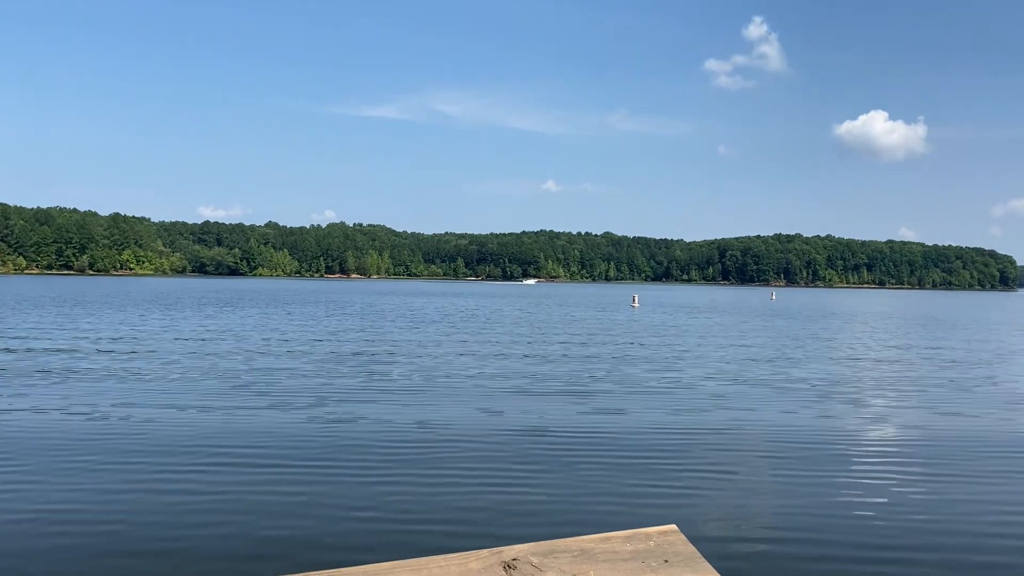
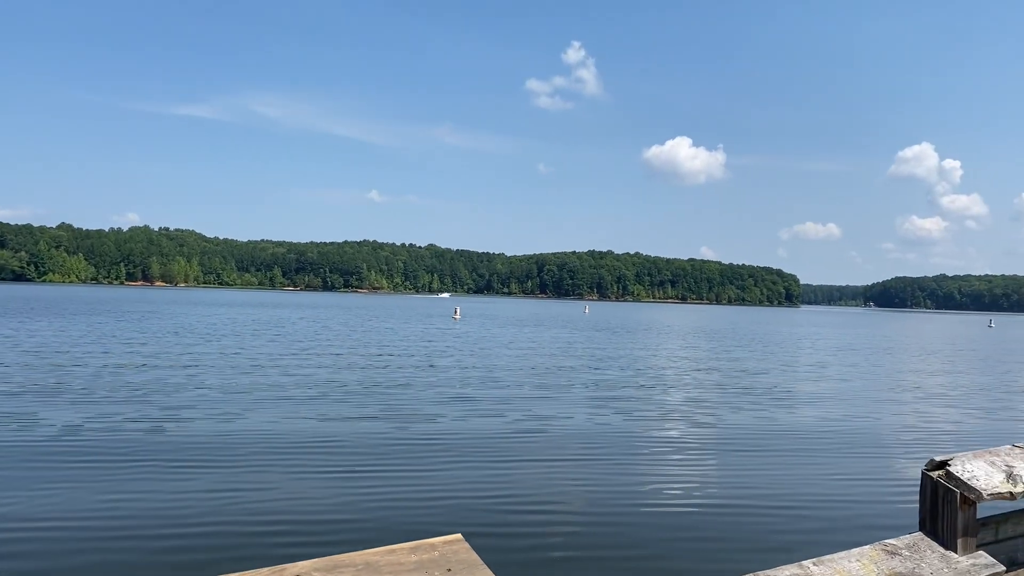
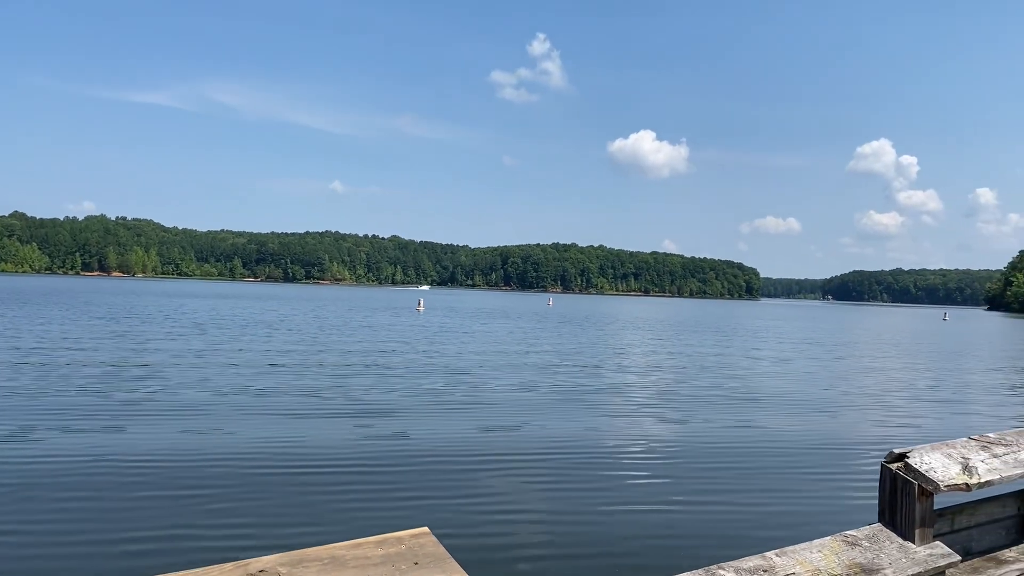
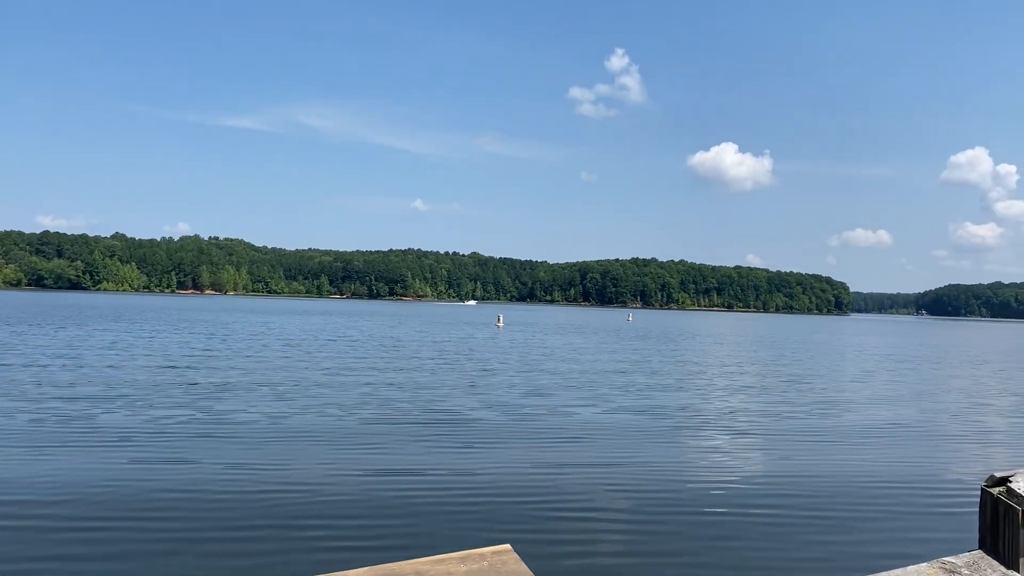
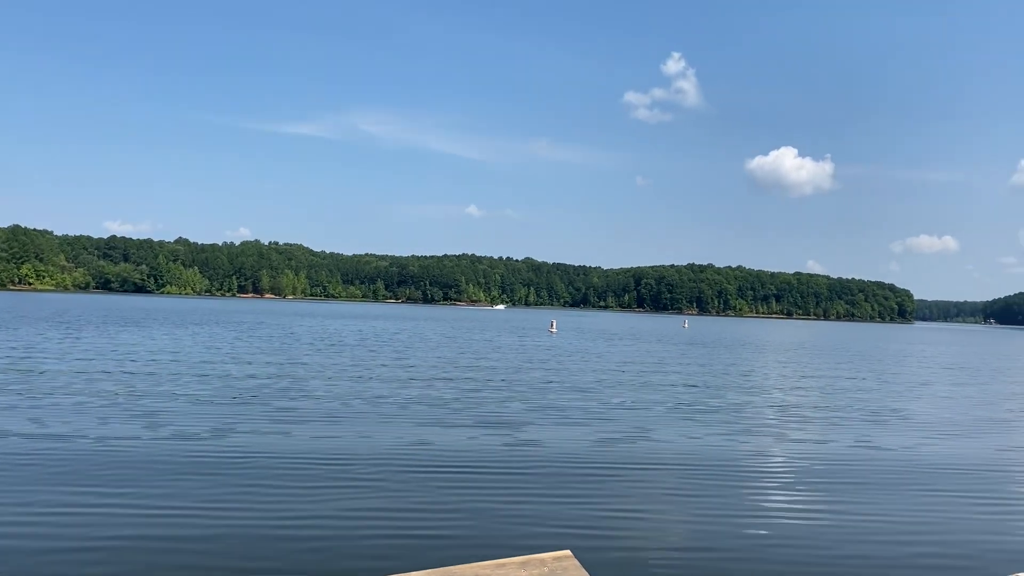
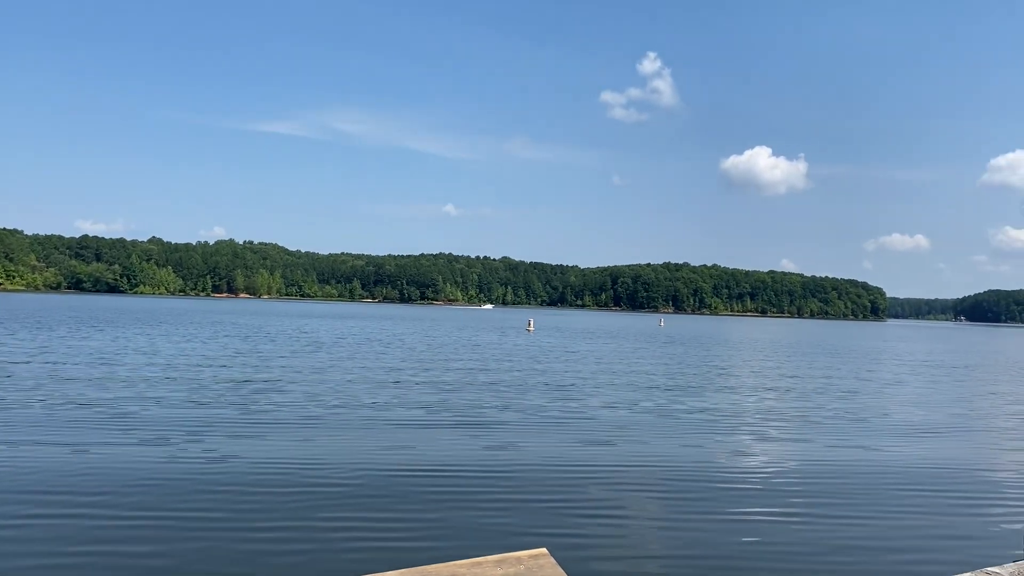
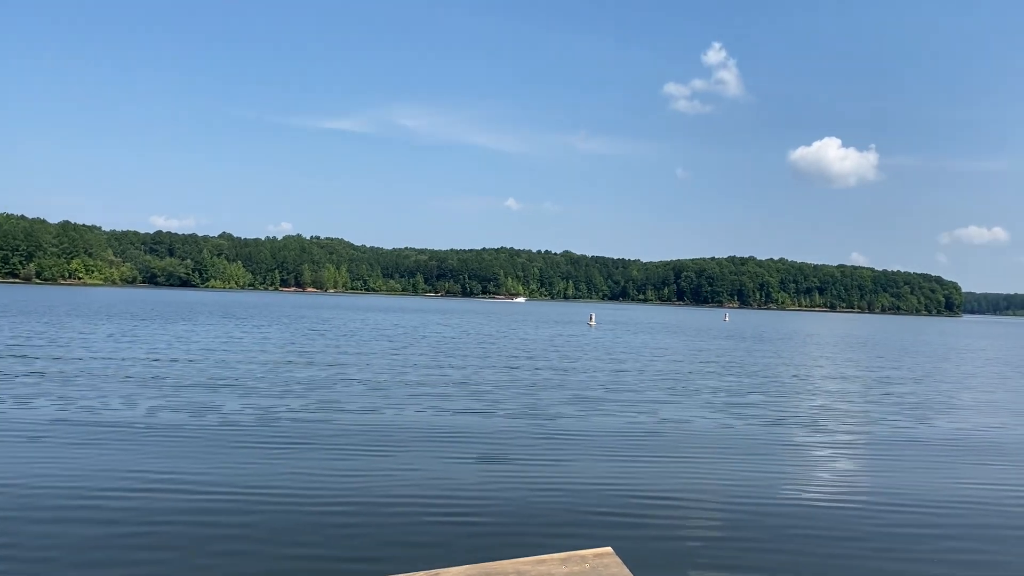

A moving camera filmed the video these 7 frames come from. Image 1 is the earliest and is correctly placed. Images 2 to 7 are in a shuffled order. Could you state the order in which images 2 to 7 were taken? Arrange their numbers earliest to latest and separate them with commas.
7, 5, 6, 4, 2, 3
